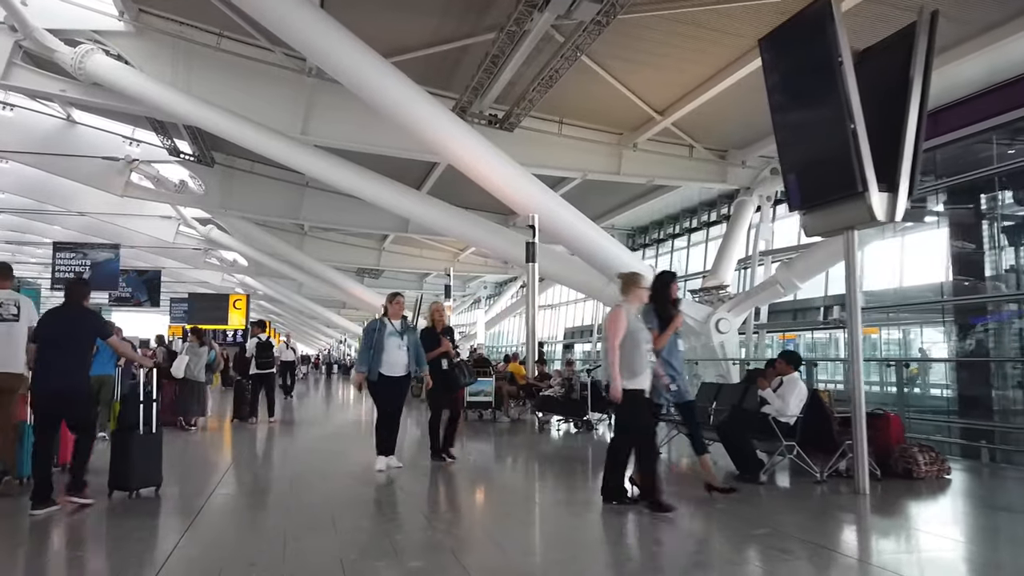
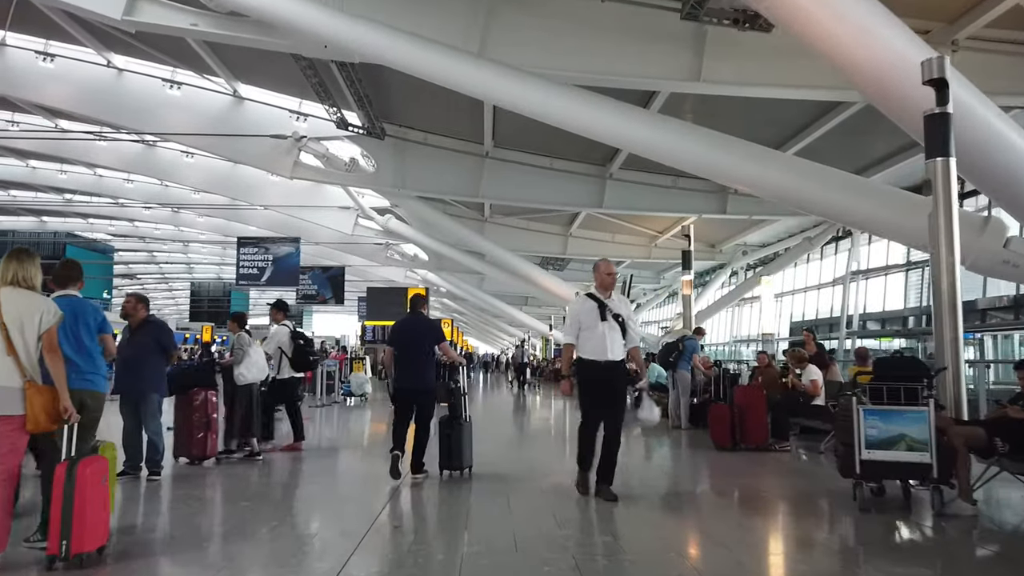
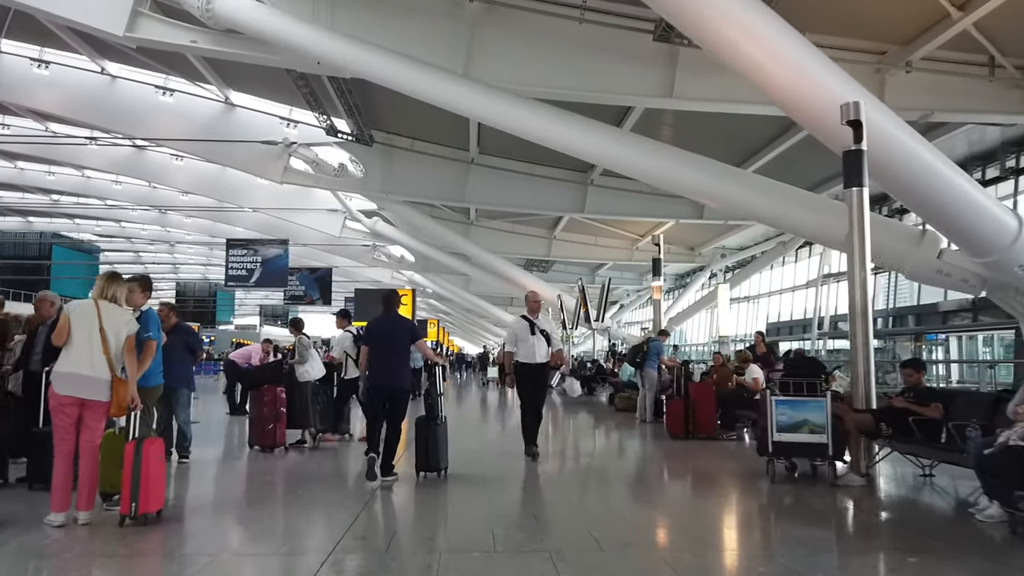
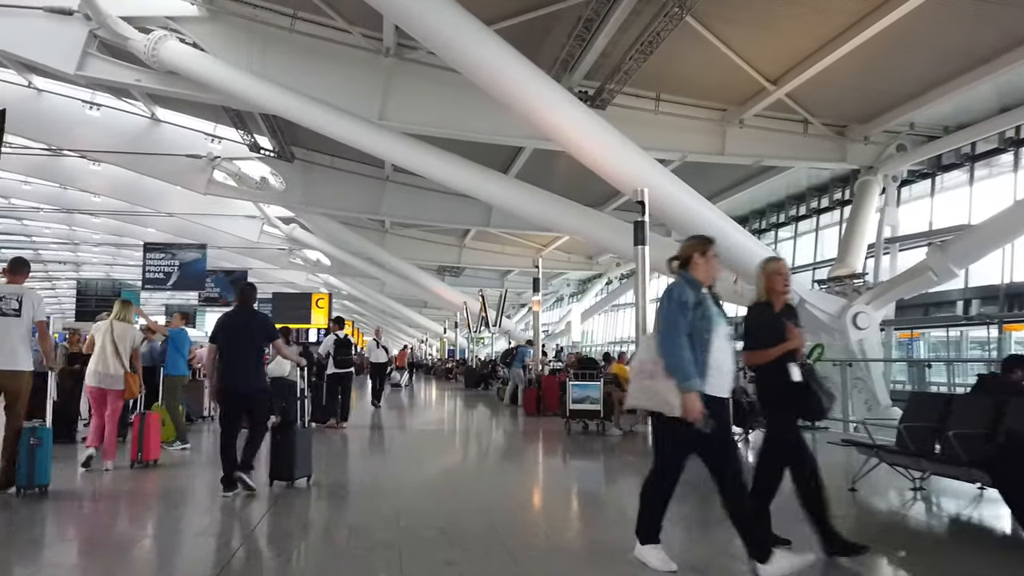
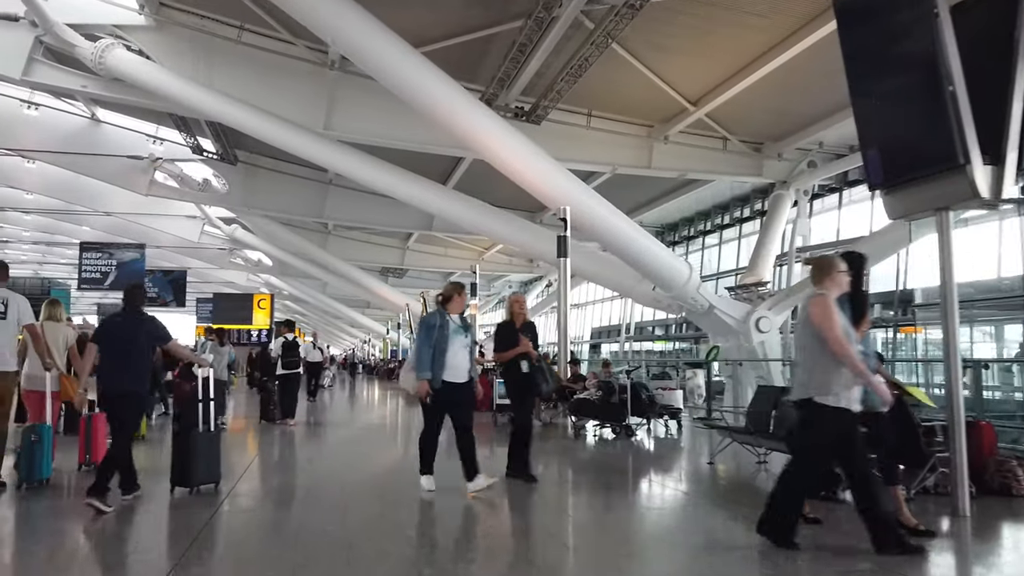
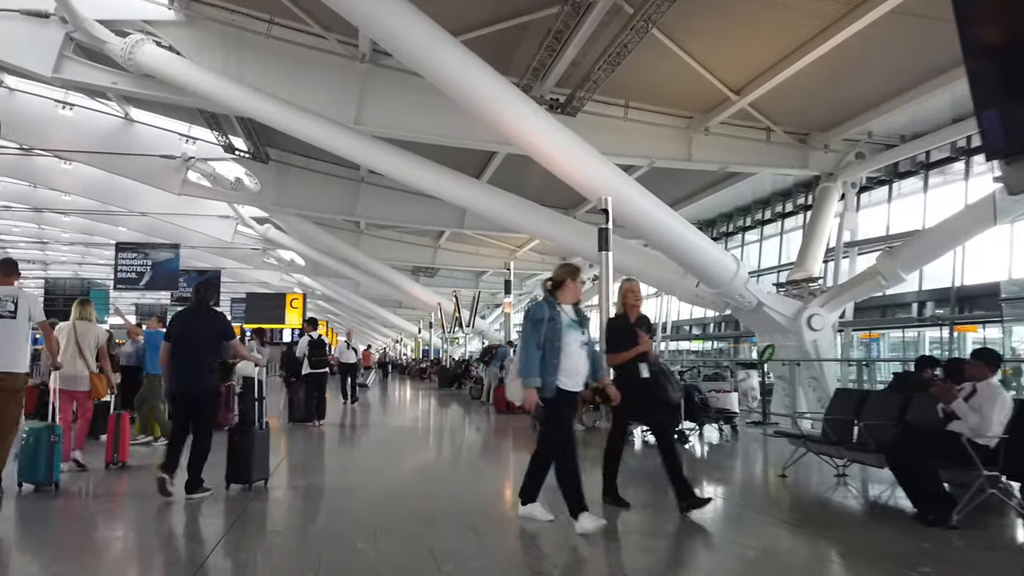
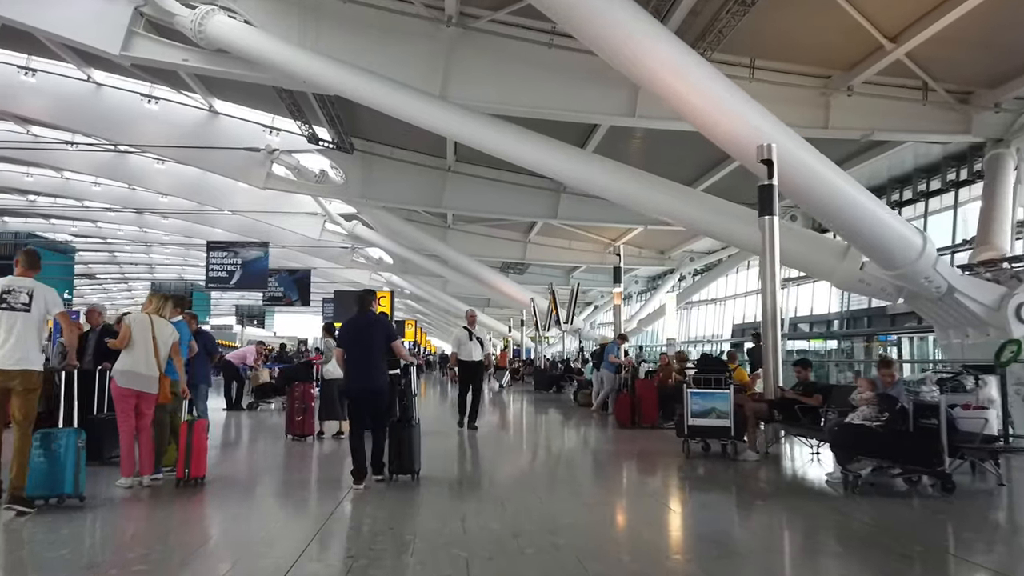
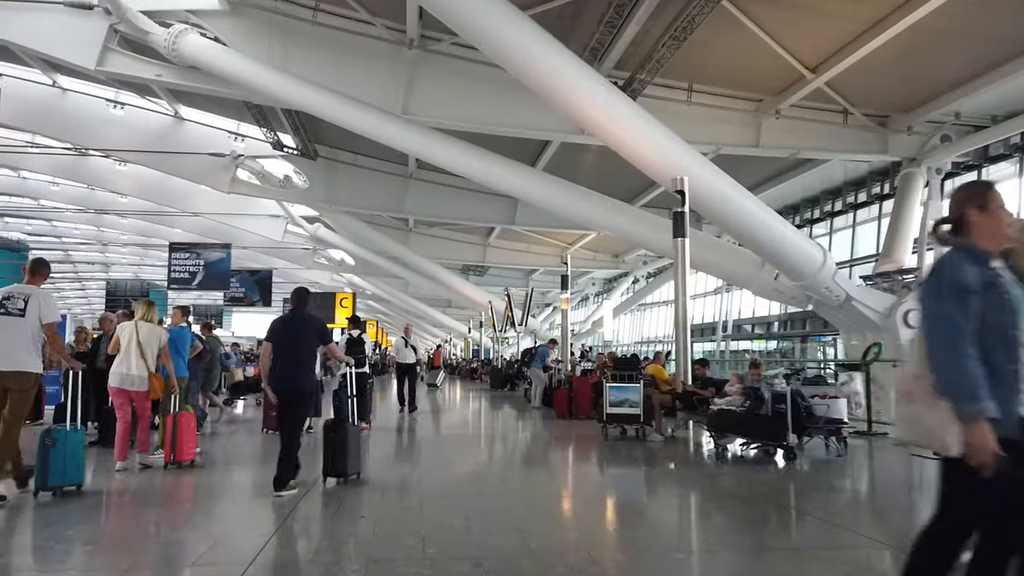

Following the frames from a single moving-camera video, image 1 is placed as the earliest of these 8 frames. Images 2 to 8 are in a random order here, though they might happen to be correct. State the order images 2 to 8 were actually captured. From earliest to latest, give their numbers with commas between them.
5, 6, 4, 8, 7, 3, 2
